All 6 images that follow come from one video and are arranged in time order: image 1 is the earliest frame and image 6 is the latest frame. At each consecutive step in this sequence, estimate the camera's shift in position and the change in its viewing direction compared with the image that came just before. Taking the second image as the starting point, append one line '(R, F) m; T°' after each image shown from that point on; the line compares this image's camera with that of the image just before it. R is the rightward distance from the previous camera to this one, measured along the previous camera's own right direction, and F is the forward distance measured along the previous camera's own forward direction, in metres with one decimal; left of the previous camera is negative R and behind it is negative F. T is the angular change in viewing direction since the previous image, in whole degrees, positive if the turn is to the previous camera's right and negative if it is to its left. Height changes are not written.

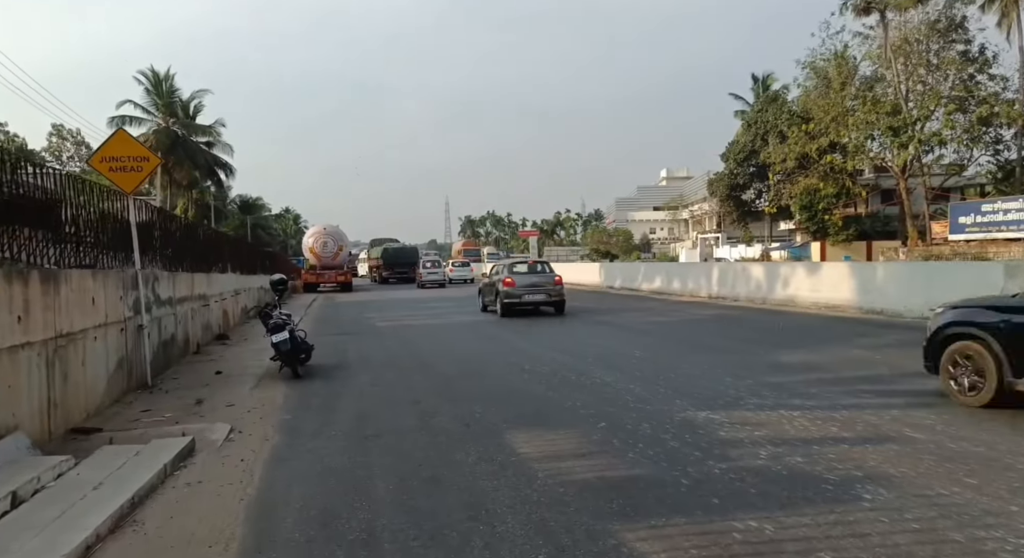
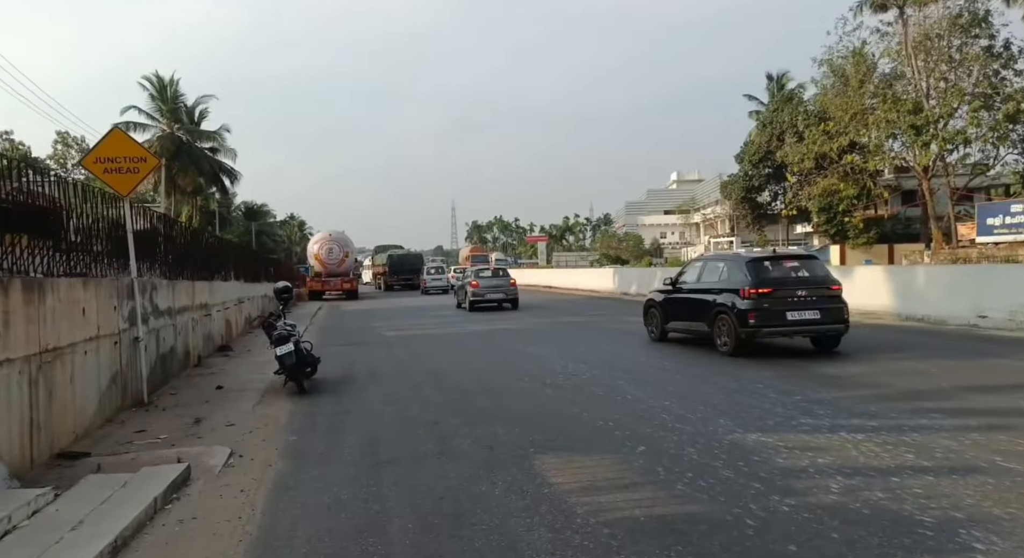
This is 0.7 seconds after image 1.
(-0.2, +0.7) m; 0°
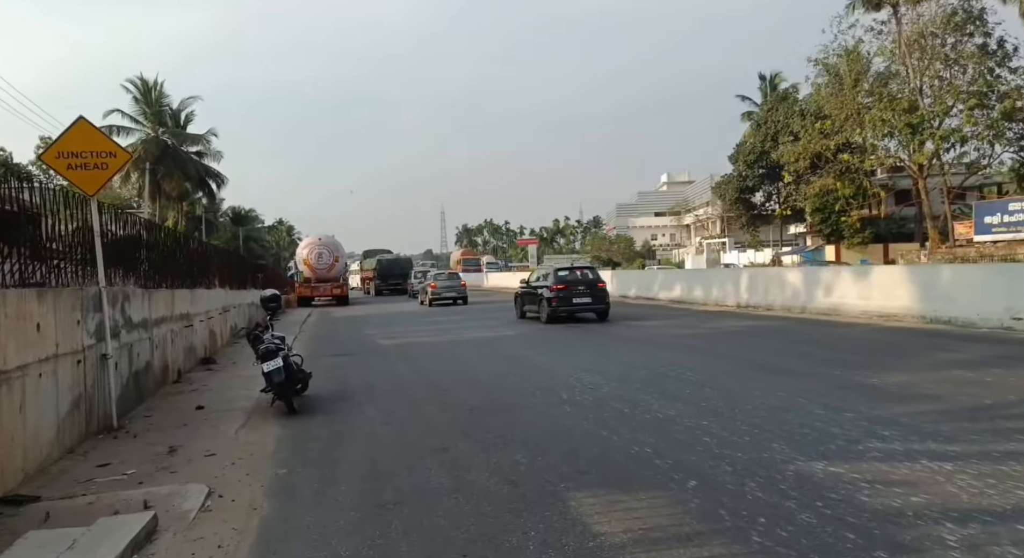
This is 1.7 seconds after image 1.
(-0.3, +0.9) m; +1°
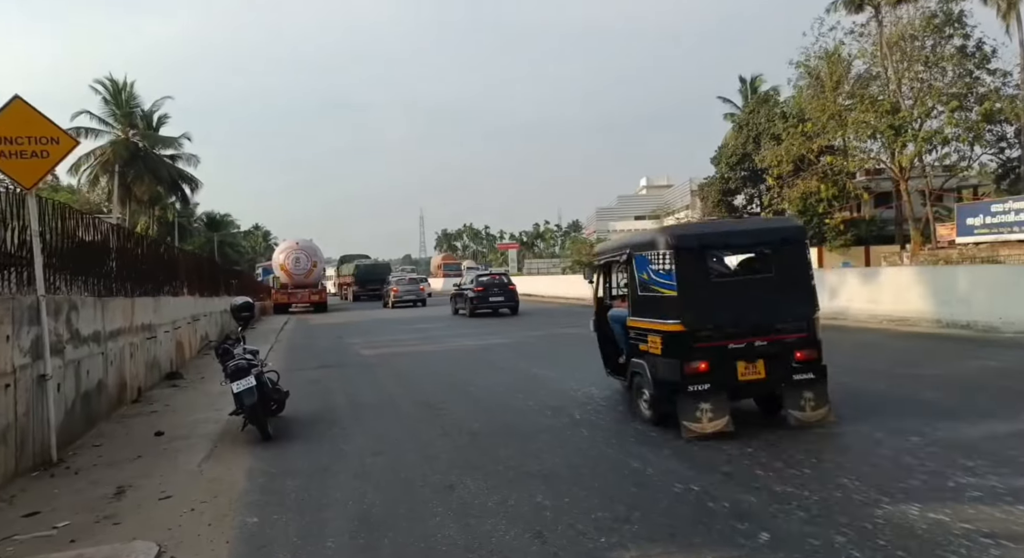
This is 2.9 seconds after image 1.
(-0.3, +1.1) m; +2°
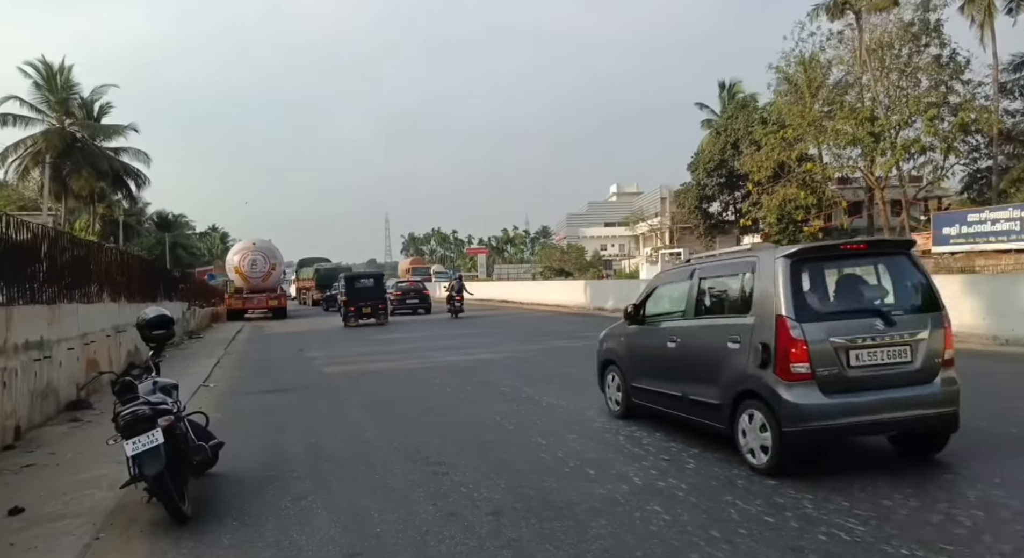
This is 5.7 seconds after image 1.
(-0.5, +2.4) m; +3°
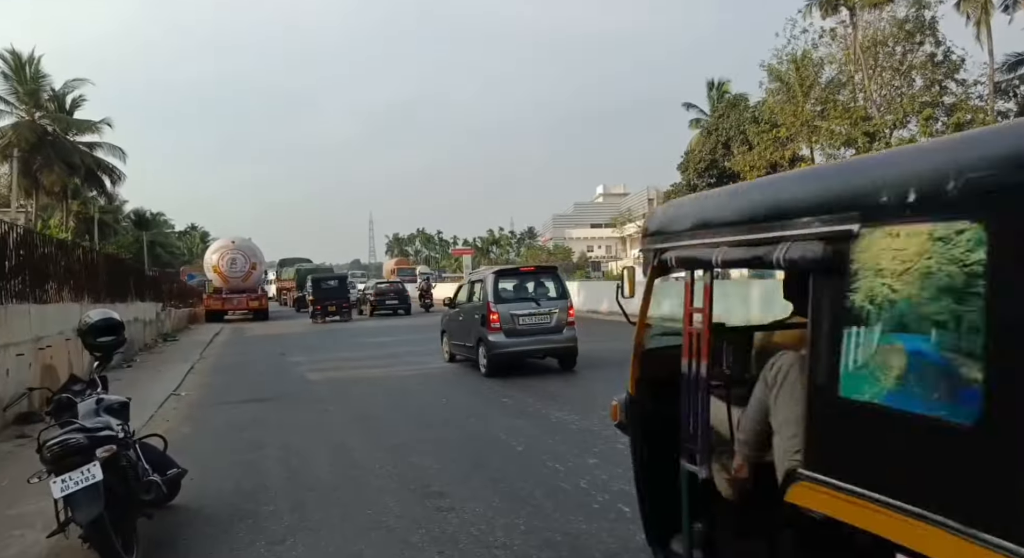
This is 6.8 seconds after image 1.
(-0.3, +1.0) m; +1°
